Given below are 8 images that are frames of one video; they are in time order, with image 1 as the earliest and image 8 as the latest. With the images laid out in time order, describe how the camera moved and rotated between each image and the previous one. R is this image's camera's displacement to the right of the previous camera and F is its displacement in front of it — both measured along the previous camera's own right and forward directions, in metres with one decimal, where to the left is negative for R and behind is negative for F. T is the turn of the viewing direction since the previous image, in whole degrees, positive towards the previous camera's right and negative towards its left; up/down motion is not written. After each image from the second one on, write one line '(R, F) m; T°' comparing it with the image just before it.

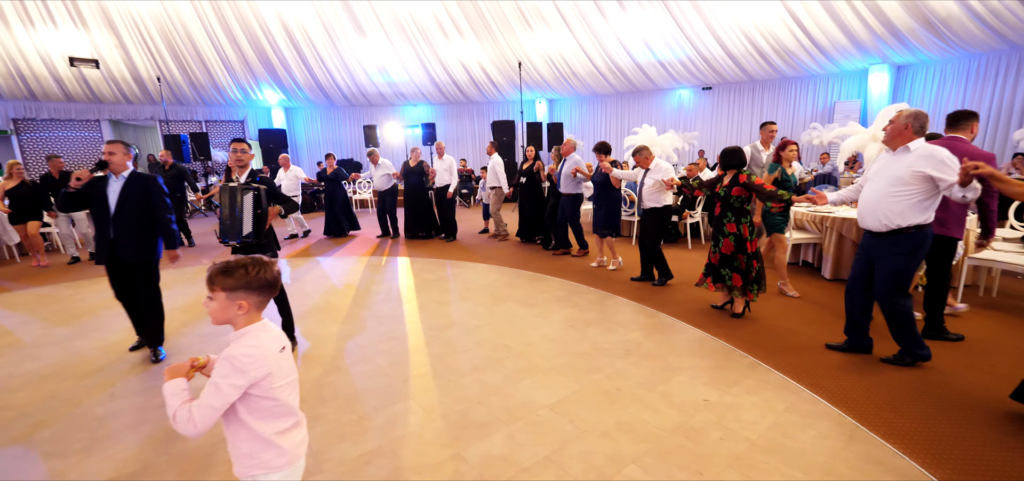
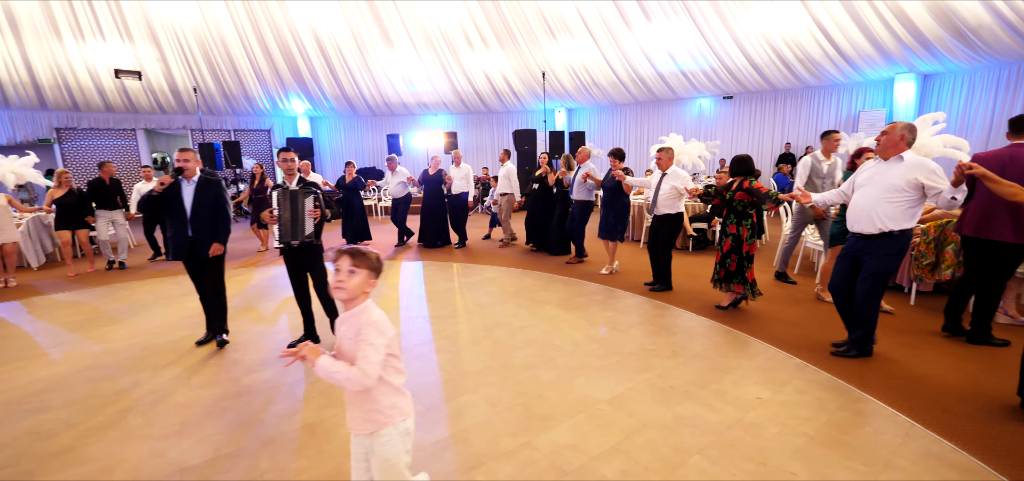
(-0.3, -0.1) m; -1°
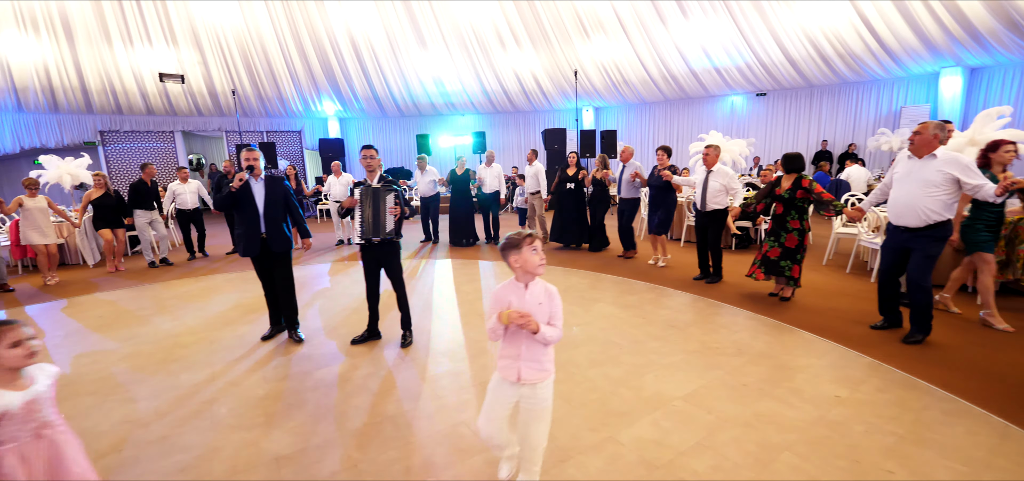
(-0.4, 0.0) m; -2°
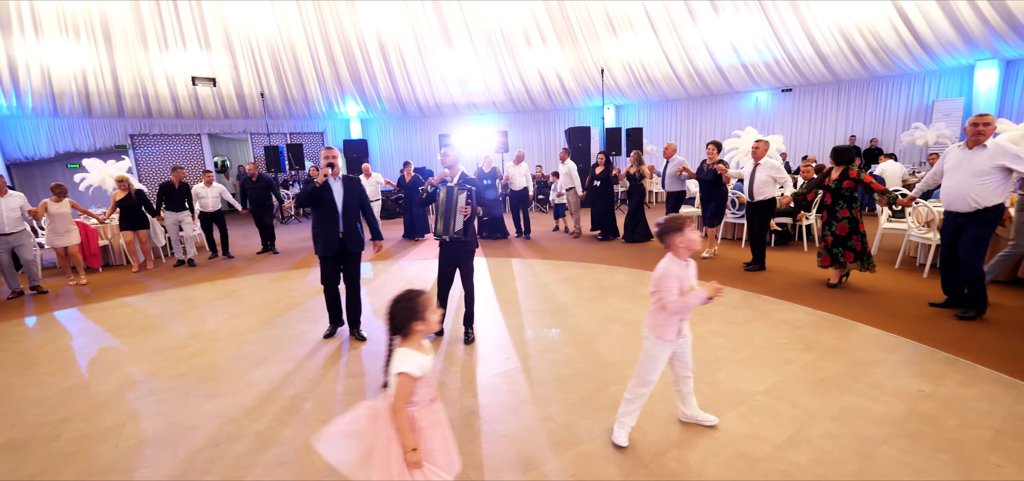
(-0.5, 0.0) m; -1°
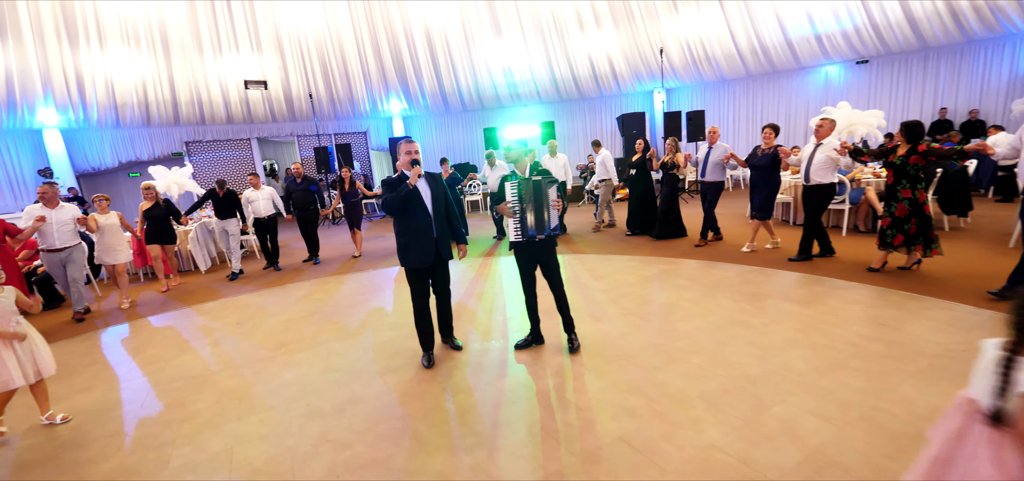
(-0.6, +0.4) m; -4°
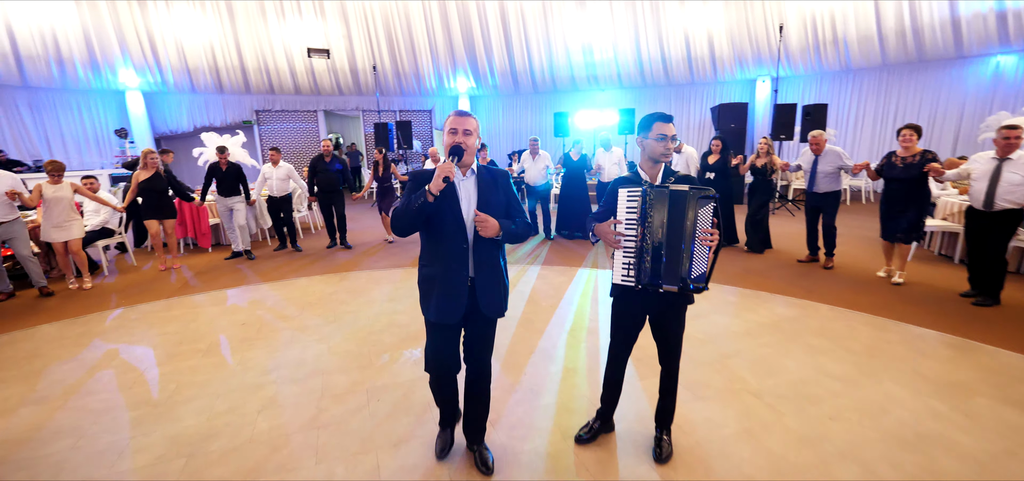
(-0.1, +1.1) m; -8°
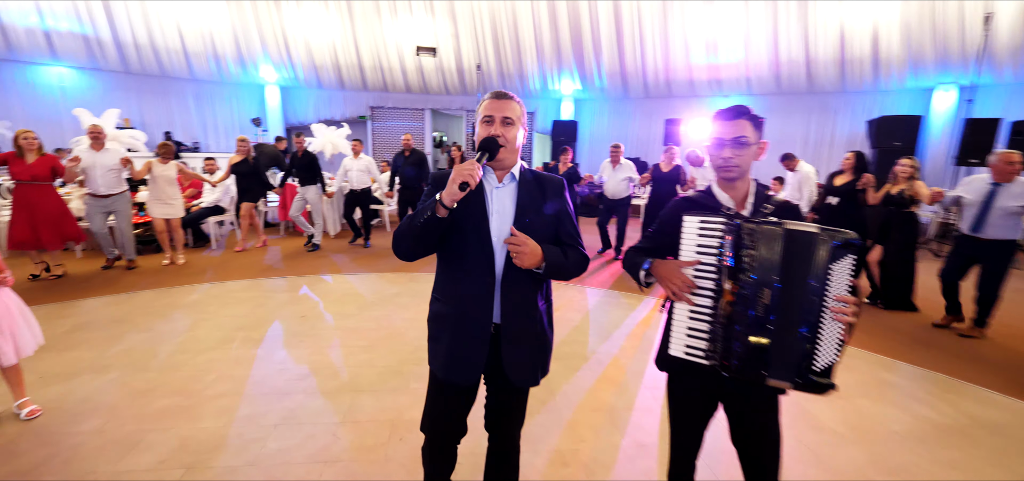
(+0.1, +0.6) m; -13°
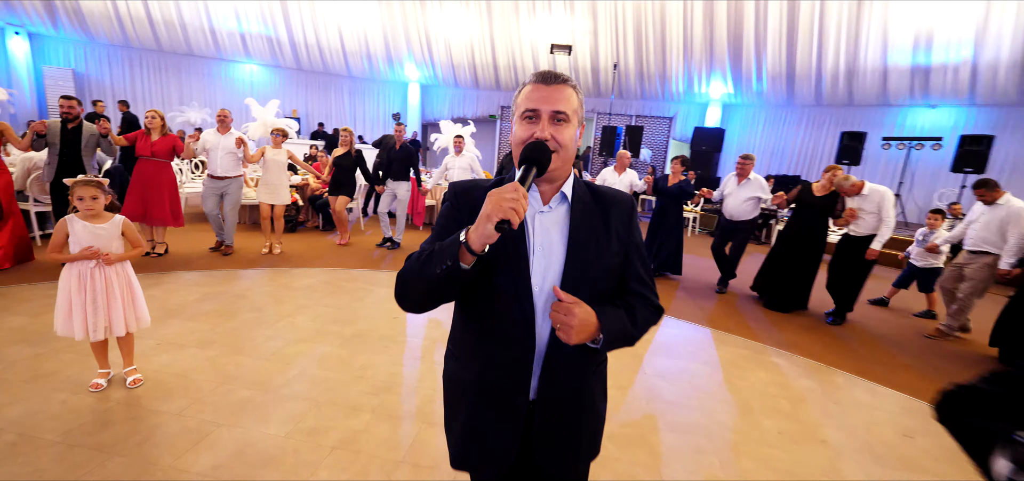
(0.0, +0.6) m; -16°
